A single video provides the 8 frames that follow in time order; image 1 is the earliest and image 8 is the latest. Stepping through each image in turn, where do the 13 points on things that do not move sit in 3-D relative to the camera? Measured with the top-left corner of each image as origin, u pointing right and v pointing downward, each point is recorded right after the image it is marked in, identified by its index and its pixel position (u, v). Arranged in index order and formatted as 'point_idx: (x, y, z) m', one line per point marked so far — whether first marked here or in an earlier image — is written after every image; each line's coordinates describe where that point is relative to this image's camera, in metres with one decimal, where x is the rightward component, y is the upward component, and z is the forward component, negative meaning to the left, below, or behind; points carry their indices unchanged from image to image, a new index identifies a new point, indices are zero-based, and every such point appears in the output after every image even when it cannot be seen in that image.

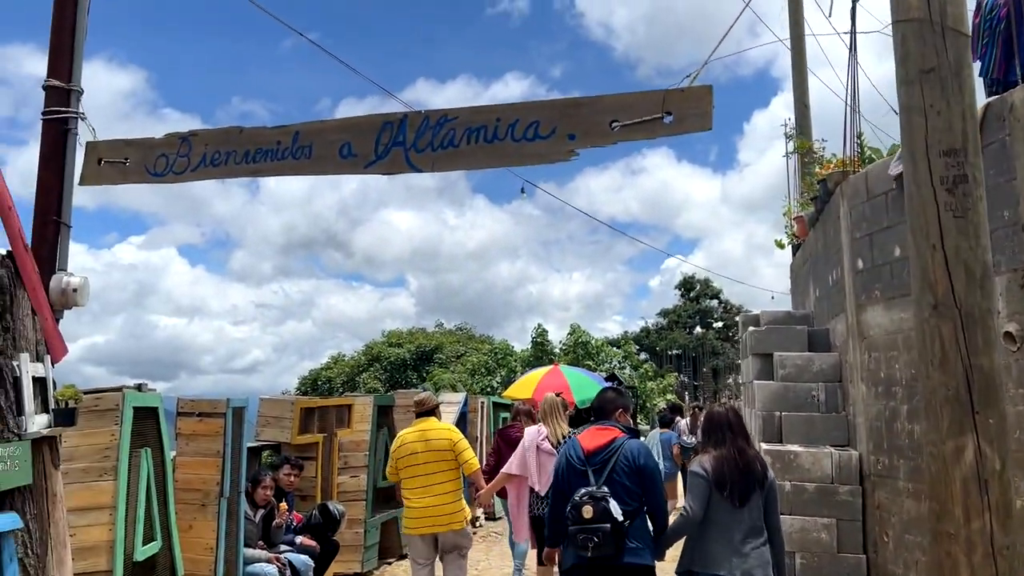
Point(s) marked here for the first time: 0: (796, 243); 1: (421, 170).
0: (+3.4, +0.5, +9.3) m
1: (-0.4, +0.6, +3.7) m
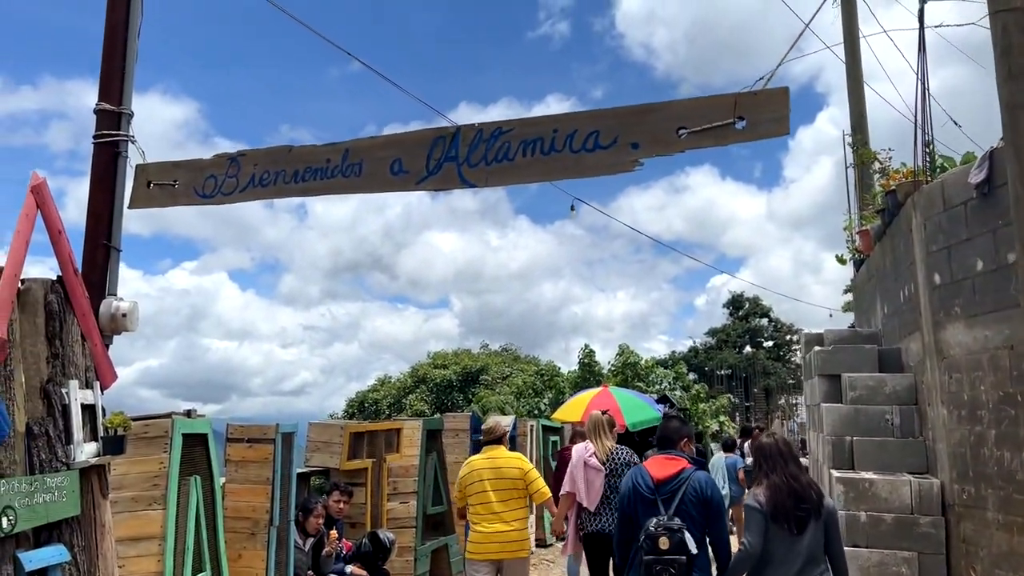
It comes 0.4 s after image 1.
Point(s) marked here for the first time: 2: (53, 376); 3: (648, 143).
0: (+3.9, +0.3, +8.9) m
1: (-0.2, +0.5, +3.6) m
2: (-2.2, -0.4, +3.8) m
3: (+0.6, +0.6, +3.2) m
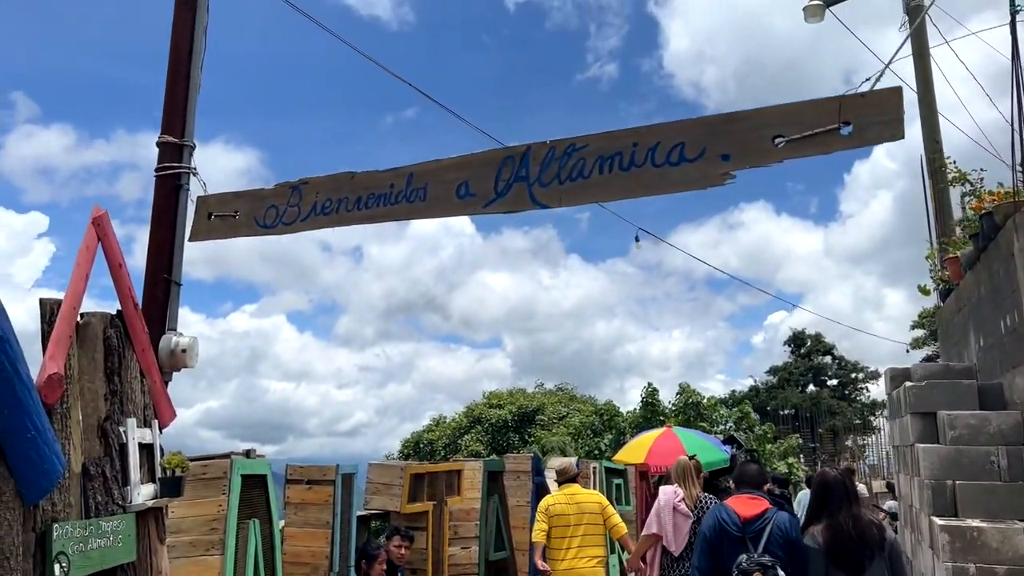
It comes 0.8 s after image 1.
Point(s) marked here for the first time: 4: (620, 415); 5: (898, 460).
0: (+4.6, 0.0, +8.3) m
1: (+0.2, +0.3, +3.3) m
2: (-1.9, -0.6, +3.7) m
3: (+0.9, +0.5, +3.0) m
4: (+2.7, -3.2, +19.2) m
5: (+3.7, -1.7, +7.4) m
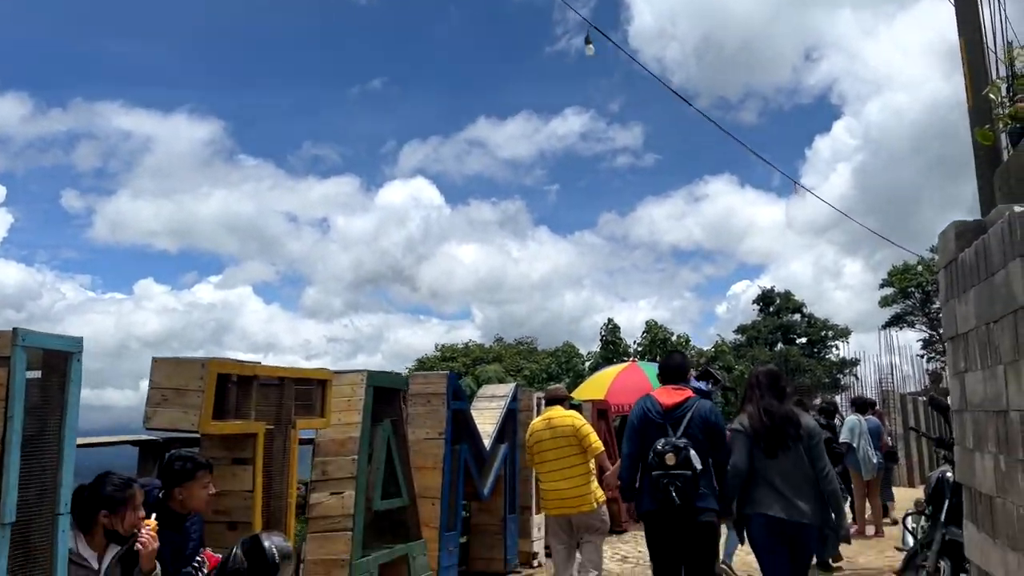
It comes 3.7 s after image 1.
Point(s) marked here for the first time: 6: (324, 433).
0: (+3.8, +1.2, +5.9) m
1: (-0.4, +1.4, +0.8) m
2: (-2.5, +0.4, +1.0) m
3: (+0.3, +1.5, +0.4) m
4: (+1.5, -1.5, +16.9) m
5: (+2.9, -0.4, +5.0) m
6: (-1.4, -1.1, +5.6) m
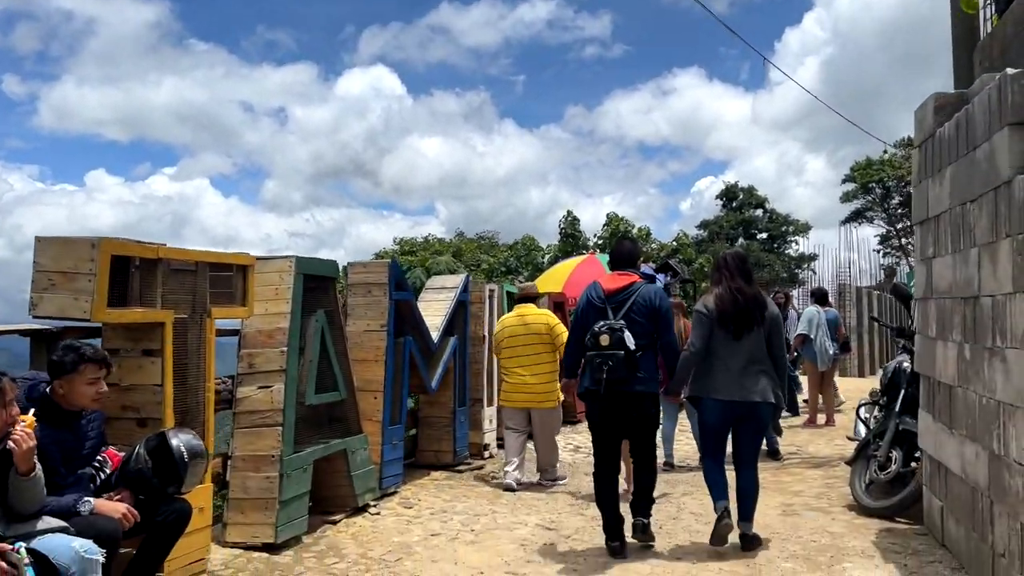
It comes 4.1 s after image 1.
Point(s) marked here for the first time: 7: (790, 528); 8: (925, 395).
0: (+3.4, +2.1, +5.4) m
1: (-0.6, +1.5, +0.1) m
2: (-2.6, +0.6, +0.4) m
3: (+0.2, +1.6, -0.2) m
4: (+0.6, +0.8, +16.5) m
5: (+2.6, +0.3, +4.7) m
6: (-1.8, -0.2, +5.2) m
7: (+1.9, -1.6, +5.2) m
8: (+2.6, -0.7, +5.0) m
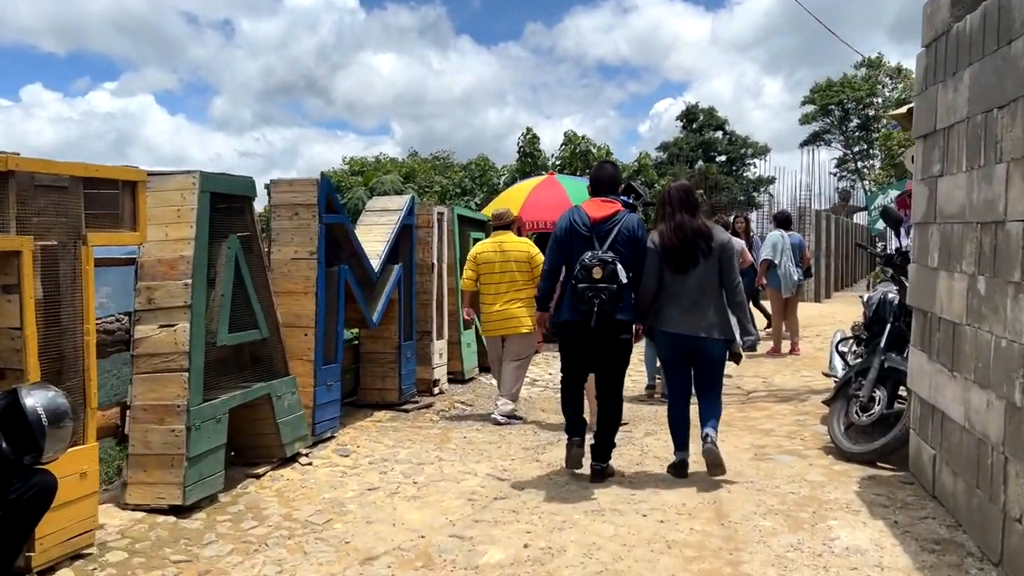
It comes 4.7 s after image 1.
0: (+3.1, +2.5, +4.7) m
1: (-0.6, +1.5, -0.8) m
2: (-2.7, +0.6, -0.5) m
3: (+0.1, +1.5, -1.1) m
4: (-0.4, +2.4, +15.7) m
5: (+2.3, +0.7, +4.1) m
6: (-2.1, +0.2, +4.4) m
7: (+1.5, -1.1, +4.7) m
8: (+2.3, -0.2, +4.5) m
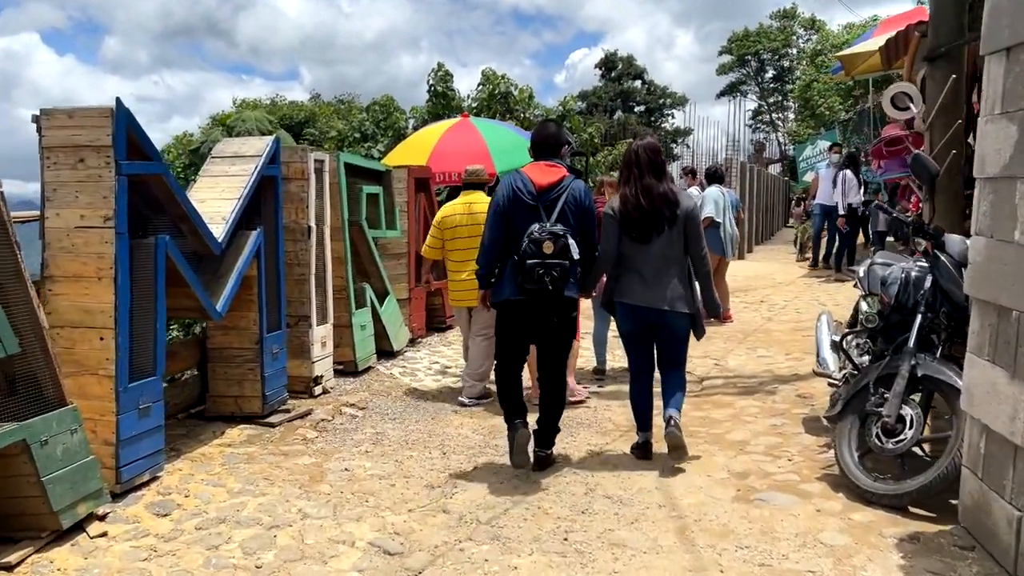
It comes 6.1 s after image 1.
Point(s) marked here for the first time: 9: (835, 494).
0: (+2.6, +2.6, +3.2) m
1: (-0.5, +1.2, -2.5) m
2: (-2.6, +0.3, -2.4) m
3: (+0.3, +1.2, -2.7) m
4: (-2.0, +3.1, +13.8) m
5: (+1.9, +0.7, +2.7) m
6: (-2.5, +0.2, +2.6) m
7: (+1.1, -1.1, +3.4) m
8: (+1.9, -0.2, +3.1) m
9: (+1.6, -1.0, +3.7) m
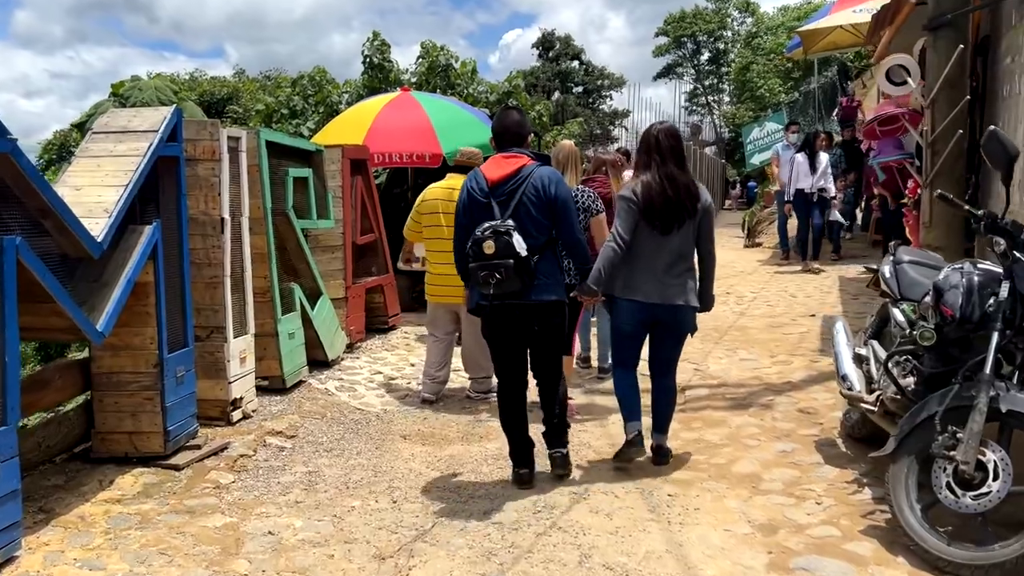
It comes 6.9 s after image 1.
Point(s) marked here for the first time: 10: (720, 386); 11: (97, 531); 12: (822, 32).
0: (+2.5, +2.6, +2.5) m
1: (-0.1, +1.0, -3.4) m
2: (-2.2, +0.1, -3.5) m
3: (+0.7, +1.0, -3.6) m
4: (-2.9, +3.2, +12.6) m
5: (+1.8, +0.7, +1.9) m
6: (-2.5, +0.1, +1.5) m
7: (+1.0, -1.1, +2.6) m
8: (+1.8, -0.2, +2.4) m
9: (+1.5, -1.0, +3.0) m
10: (+1.5, -0.7, +5.8) m
11: (-1.8, -1.1, +3.4) m
12: (+4.3, +3.6, +10.8) m
